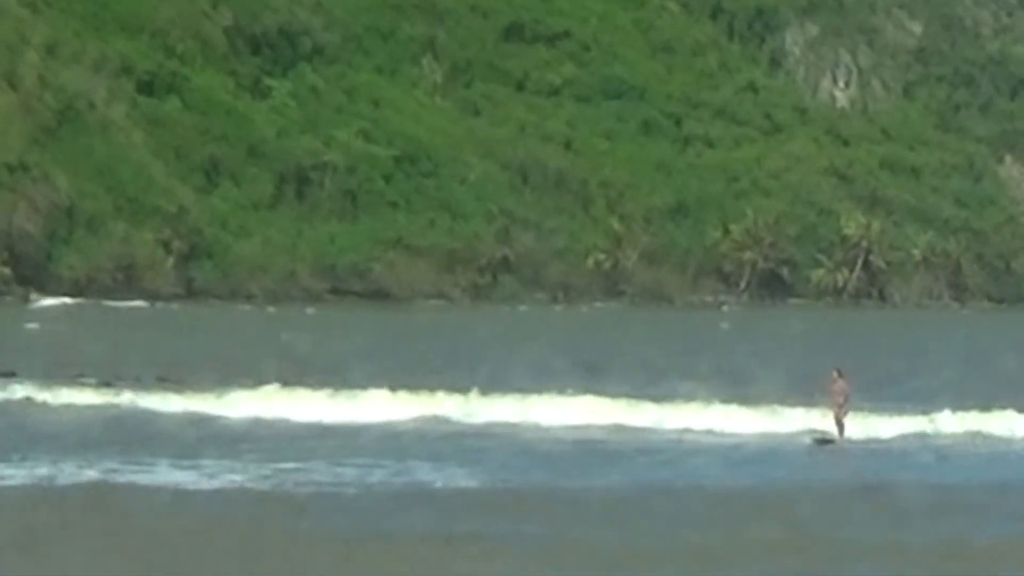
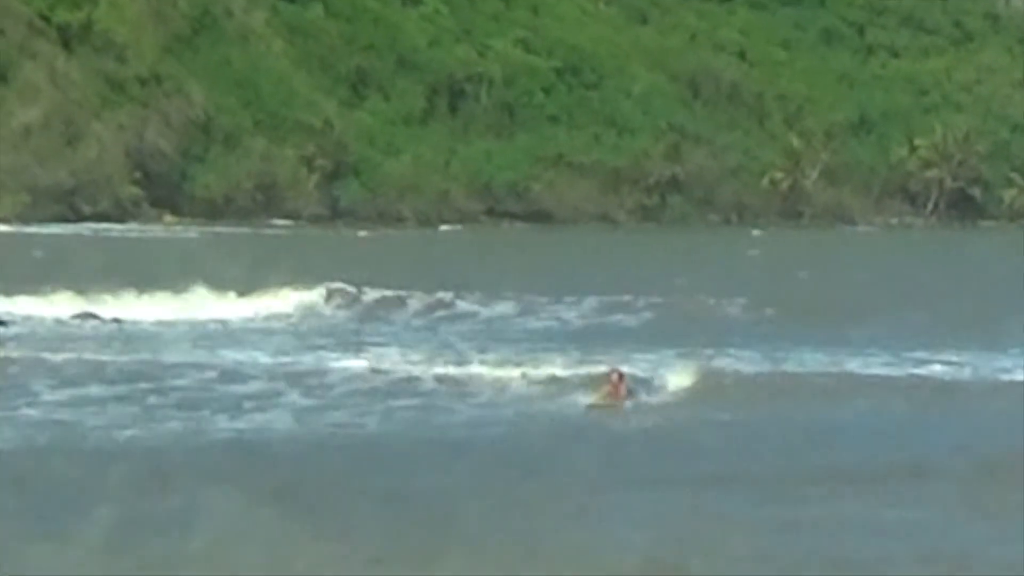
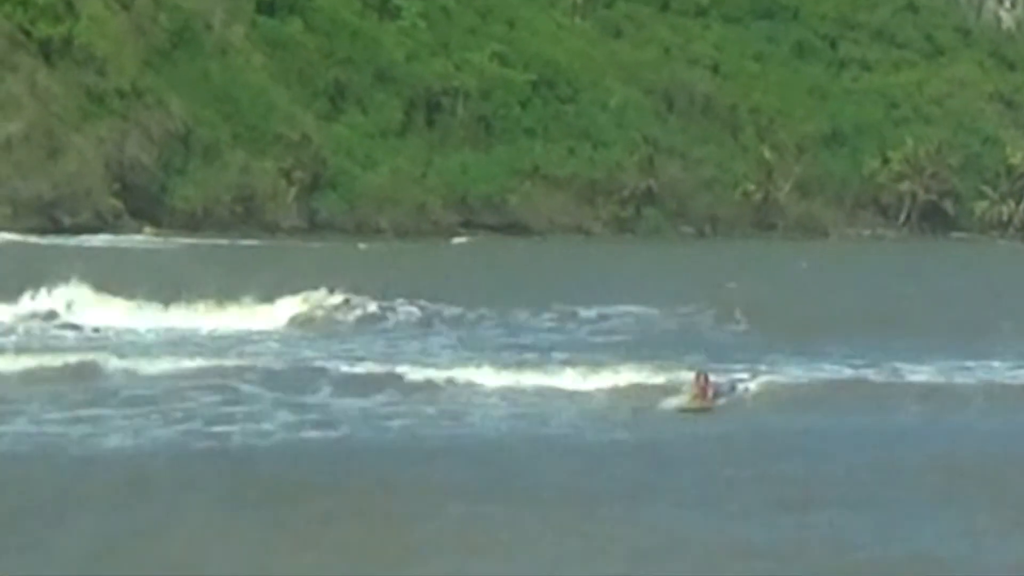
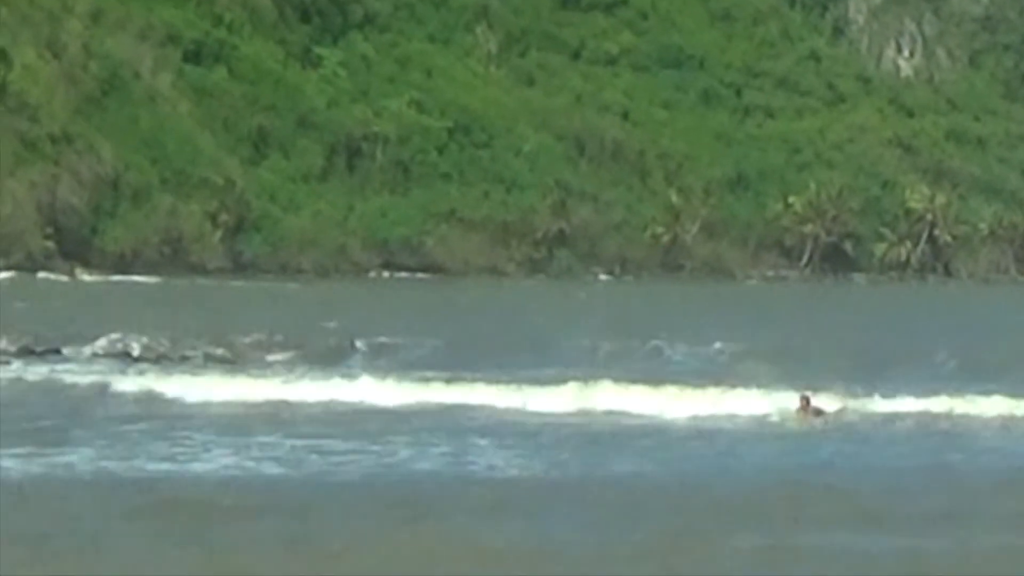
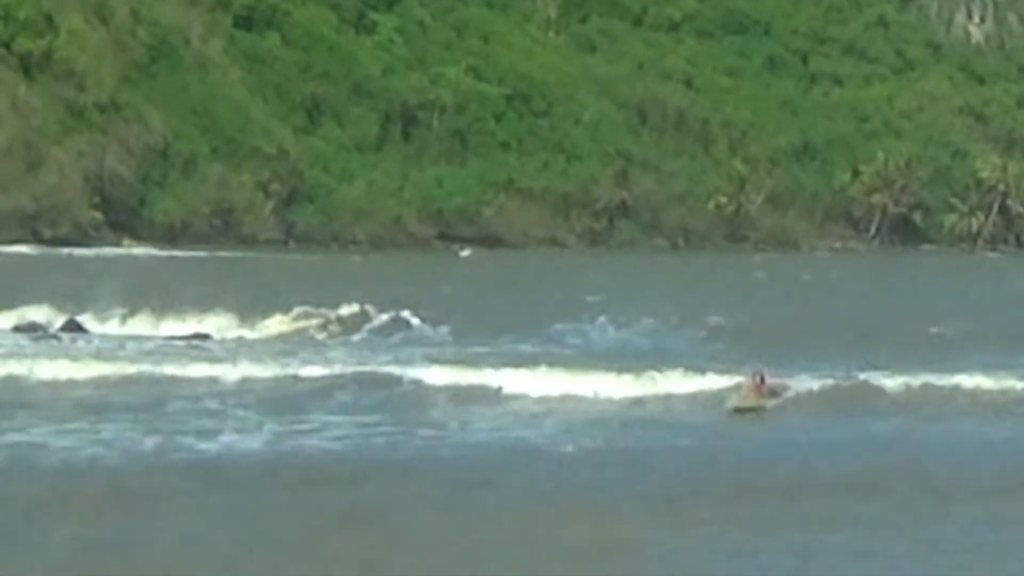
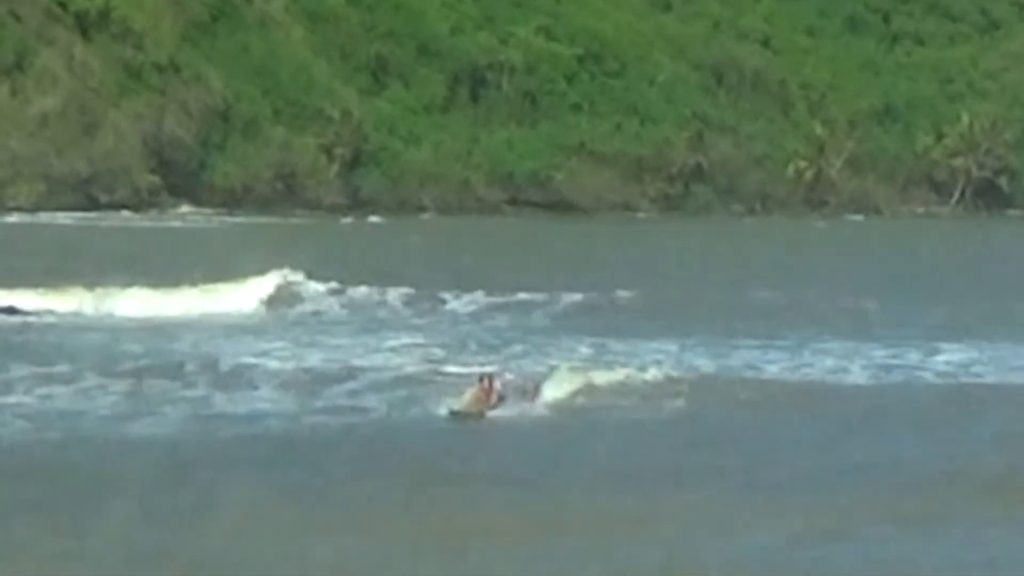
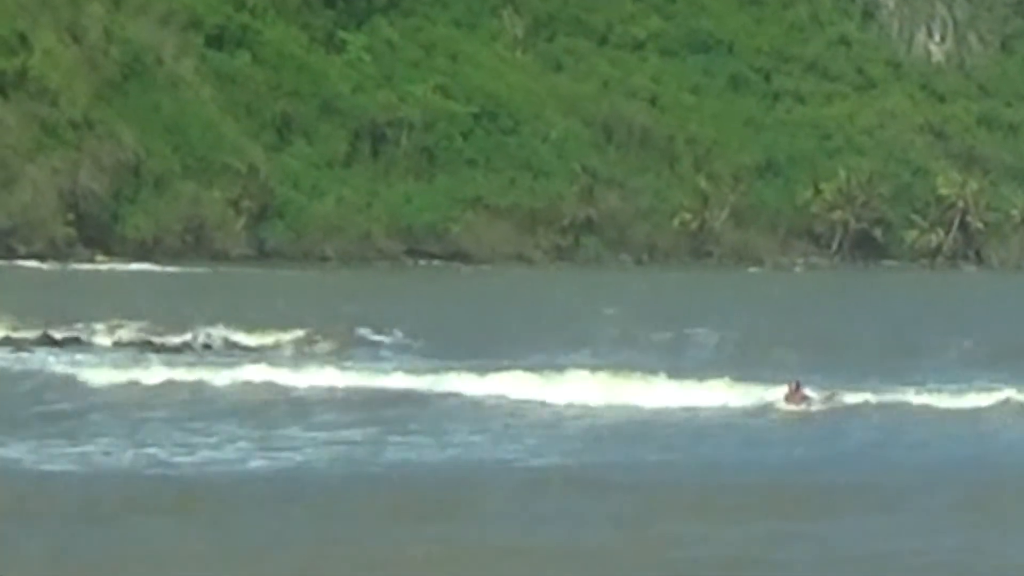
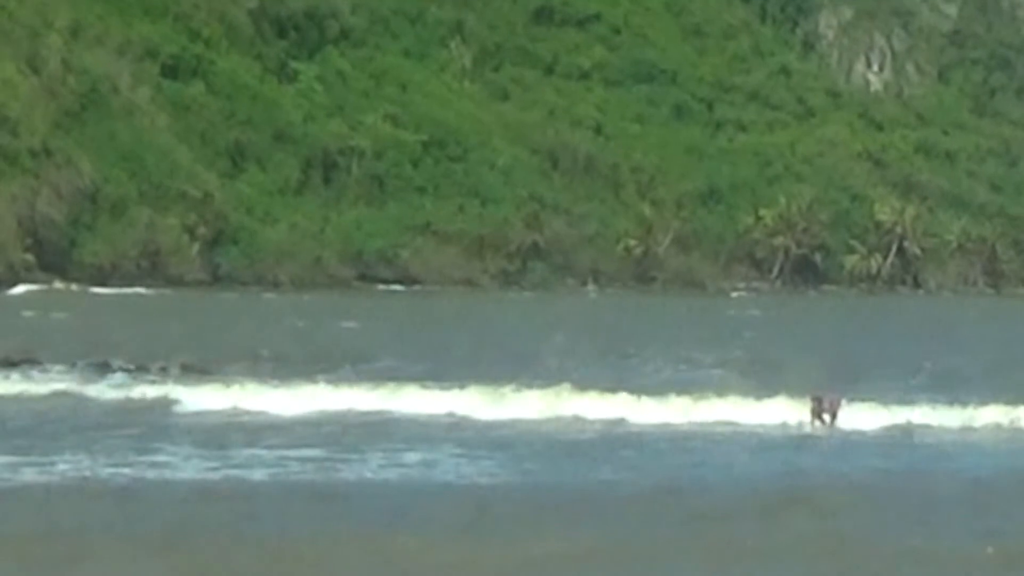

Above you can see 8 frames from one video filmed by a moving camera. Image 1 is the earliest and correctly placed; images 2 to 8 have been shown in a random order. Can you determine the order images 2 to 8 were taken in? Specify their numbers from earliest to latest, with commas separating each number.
8, 4, 7, 5, 3, 2, 6
